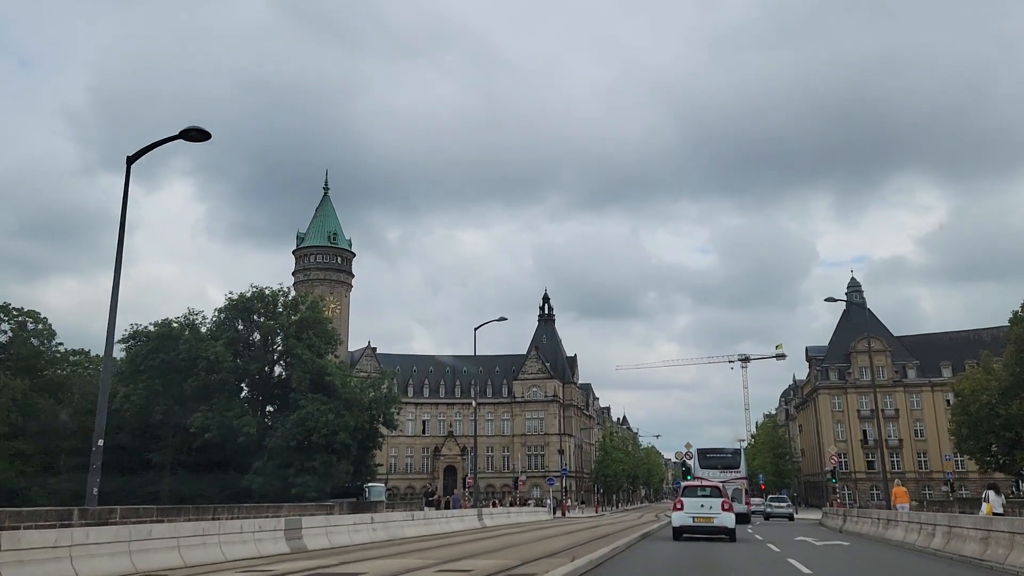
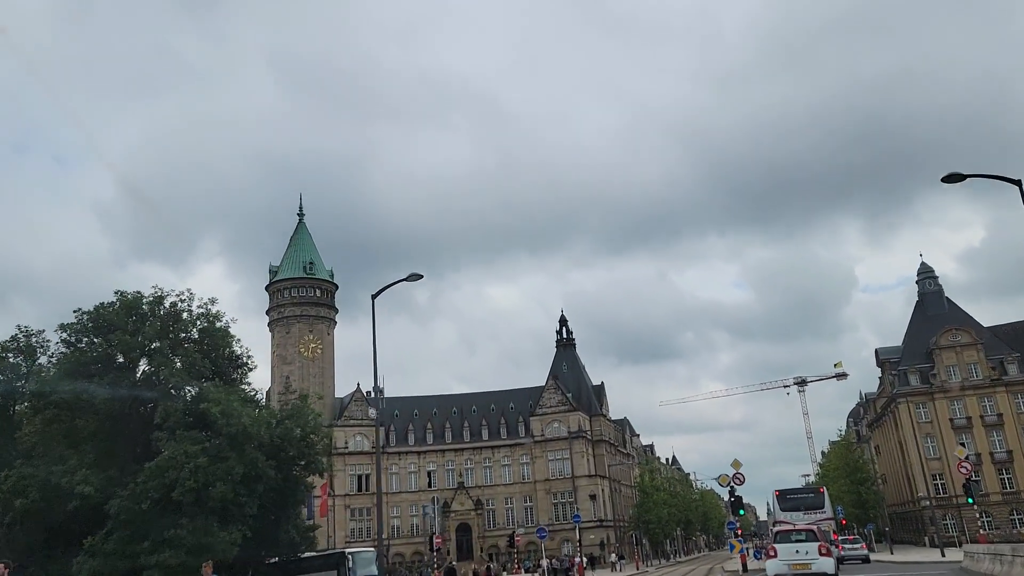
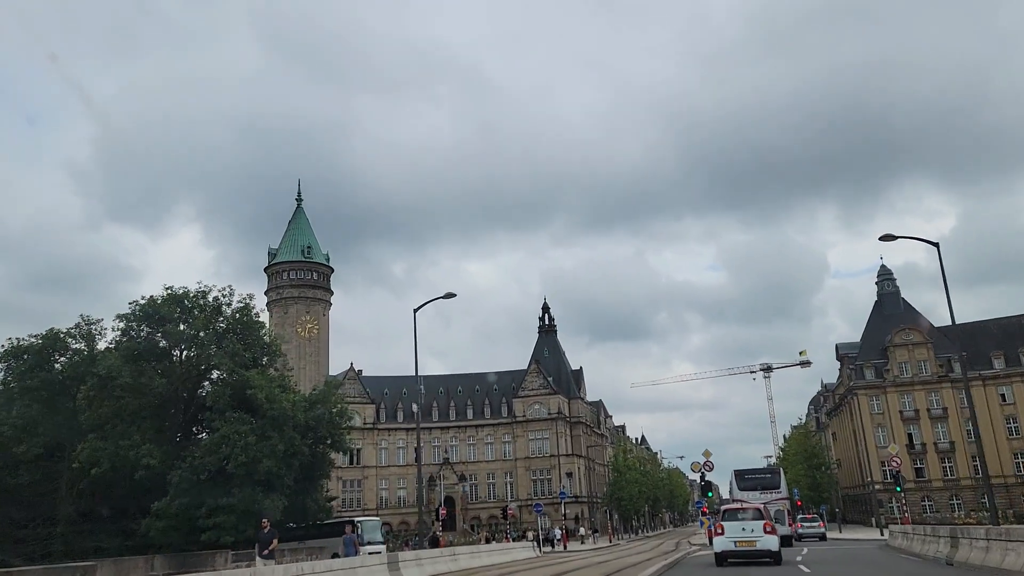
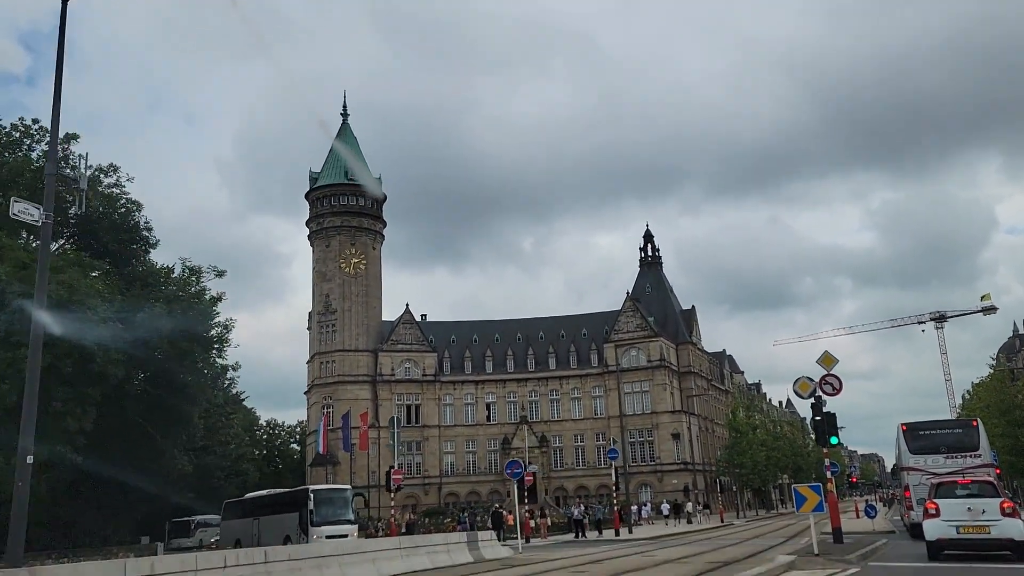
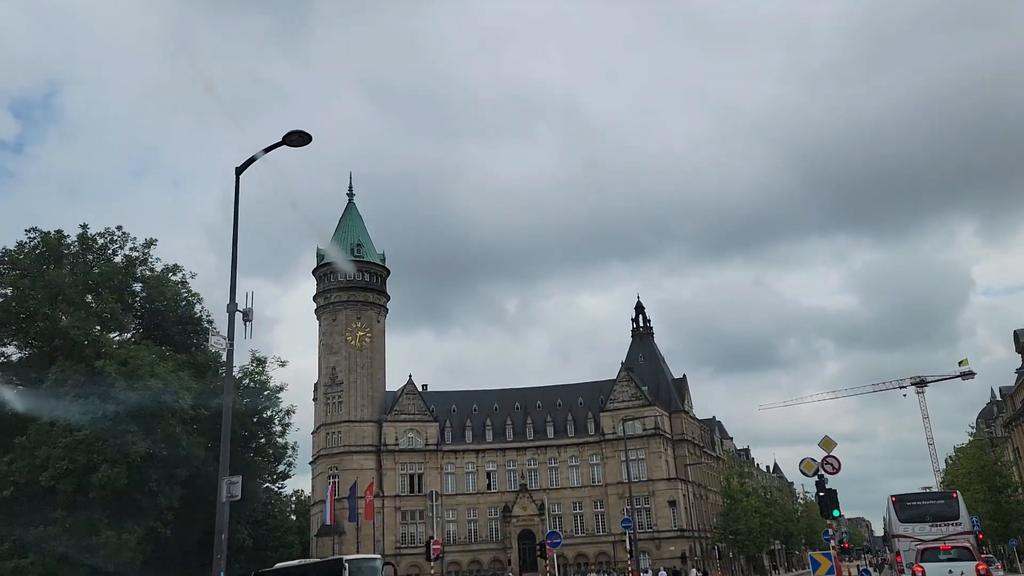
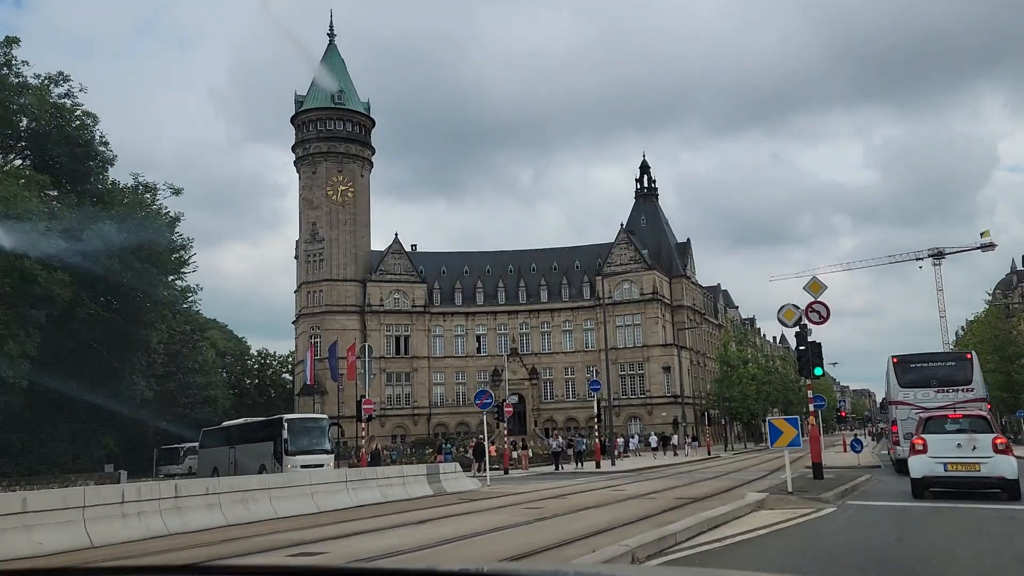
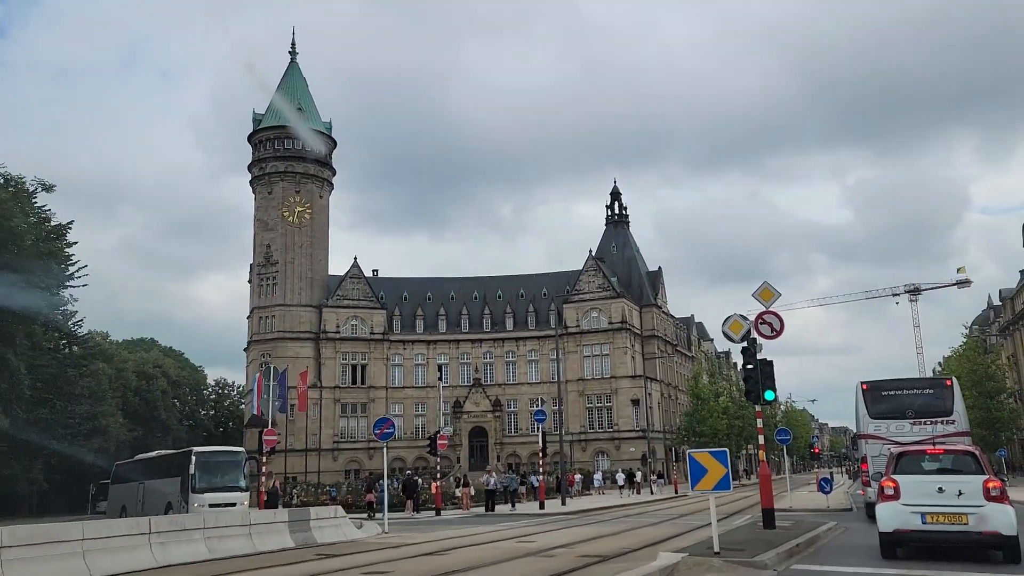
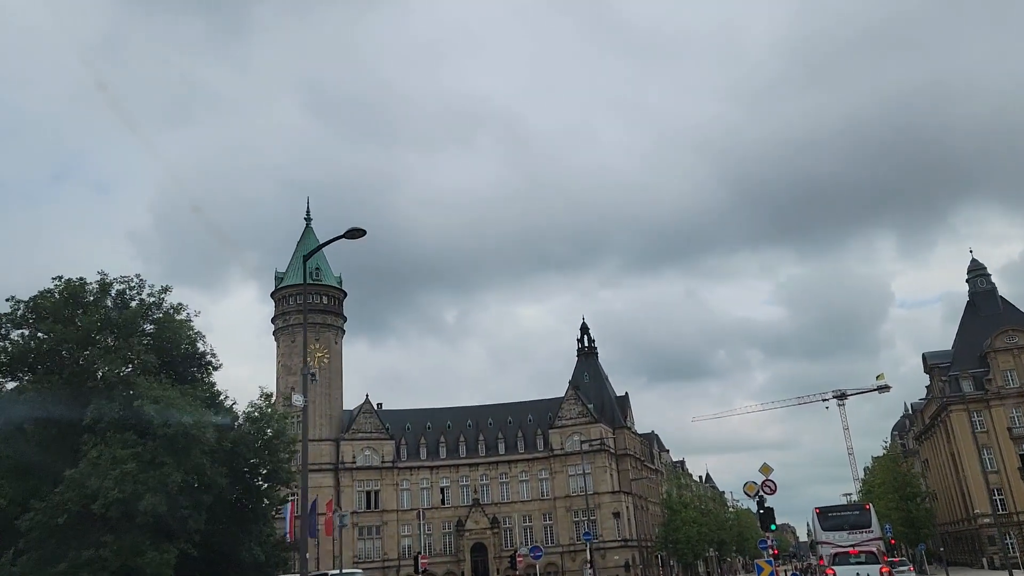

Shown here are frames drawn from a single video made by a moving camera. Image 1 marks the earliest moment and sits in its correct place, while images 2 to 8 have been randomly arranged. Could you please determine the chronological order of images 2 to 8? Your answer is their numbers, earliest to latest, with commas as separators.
3, 2, 8, 5, 4, 6, 7
